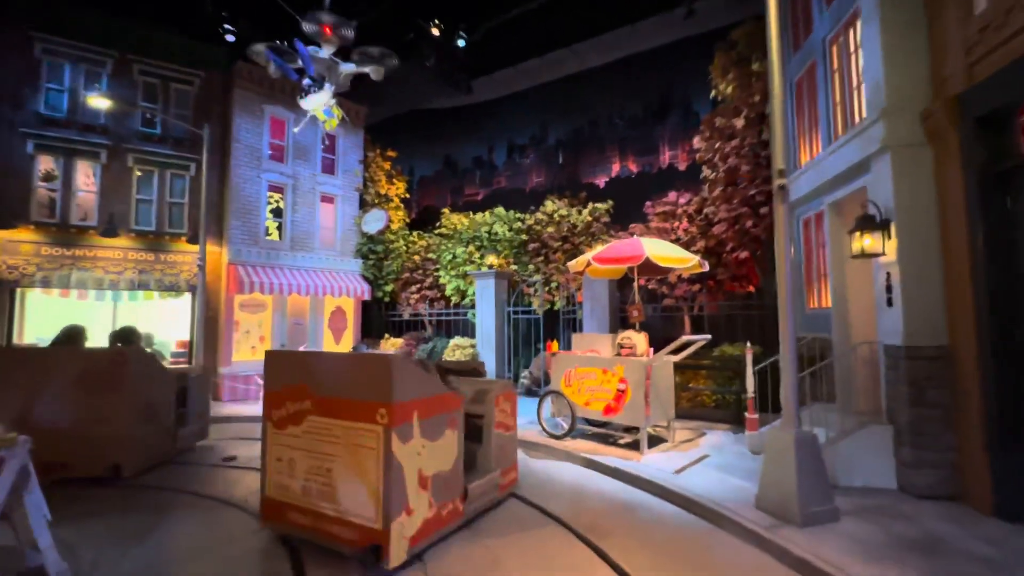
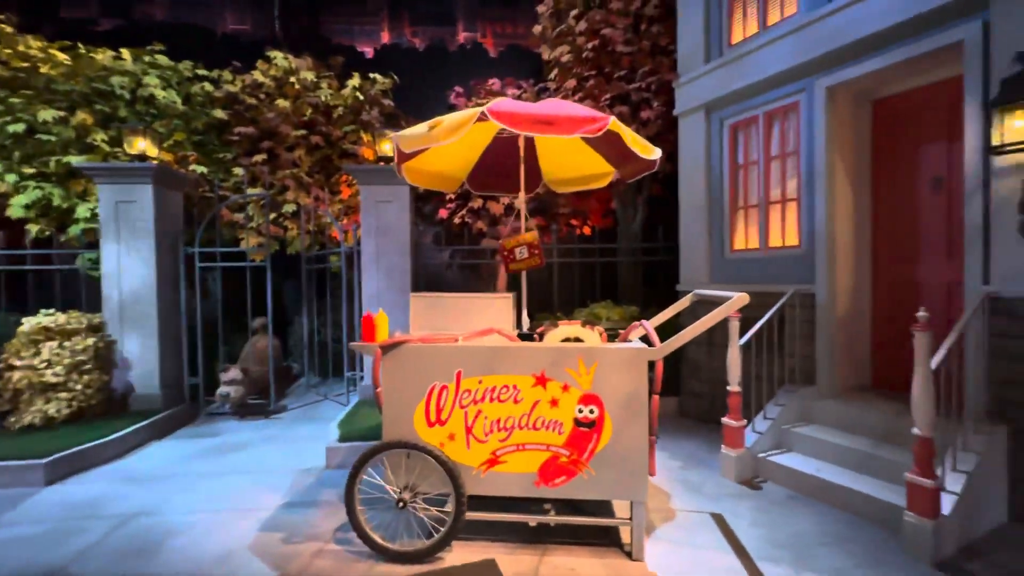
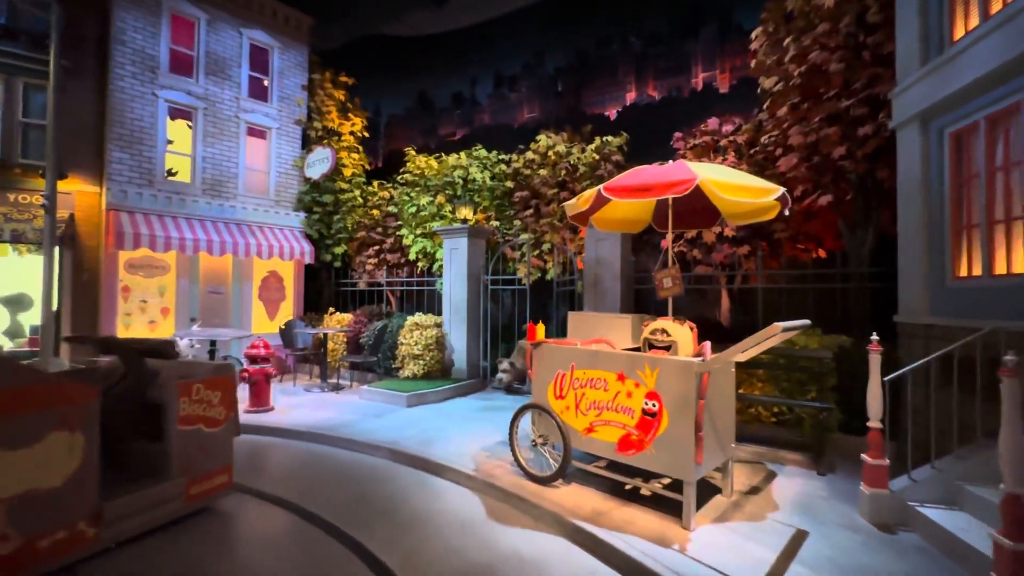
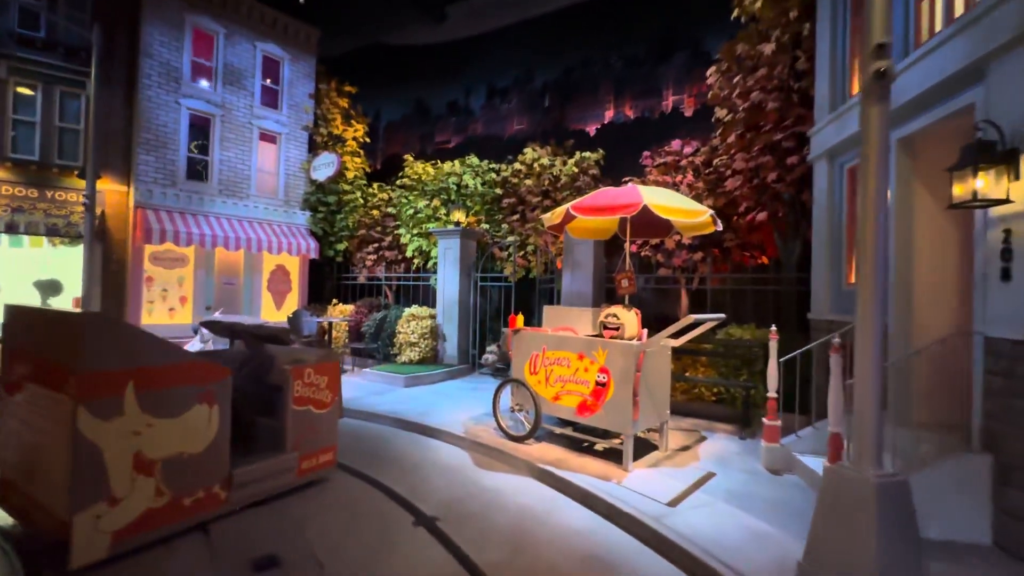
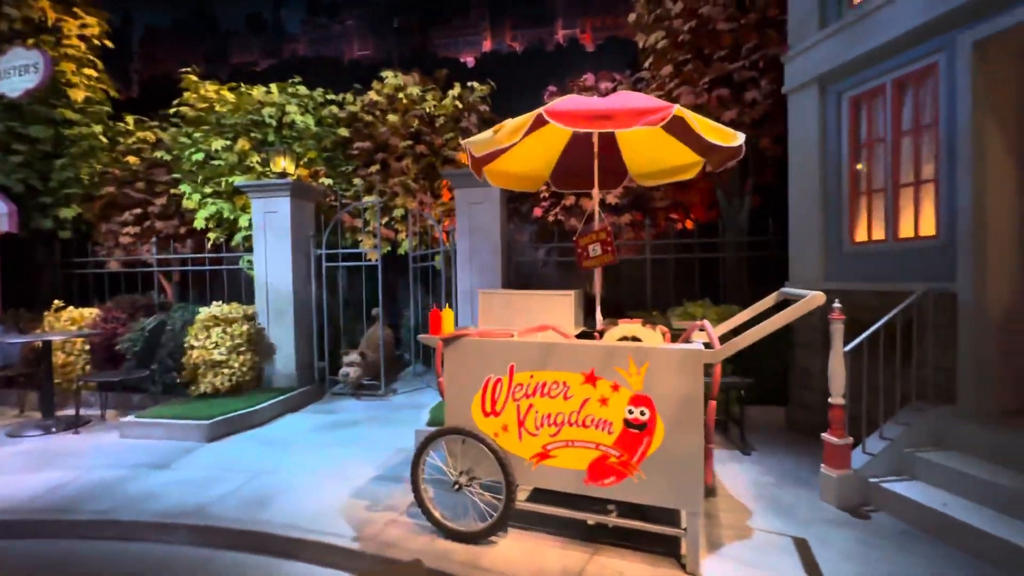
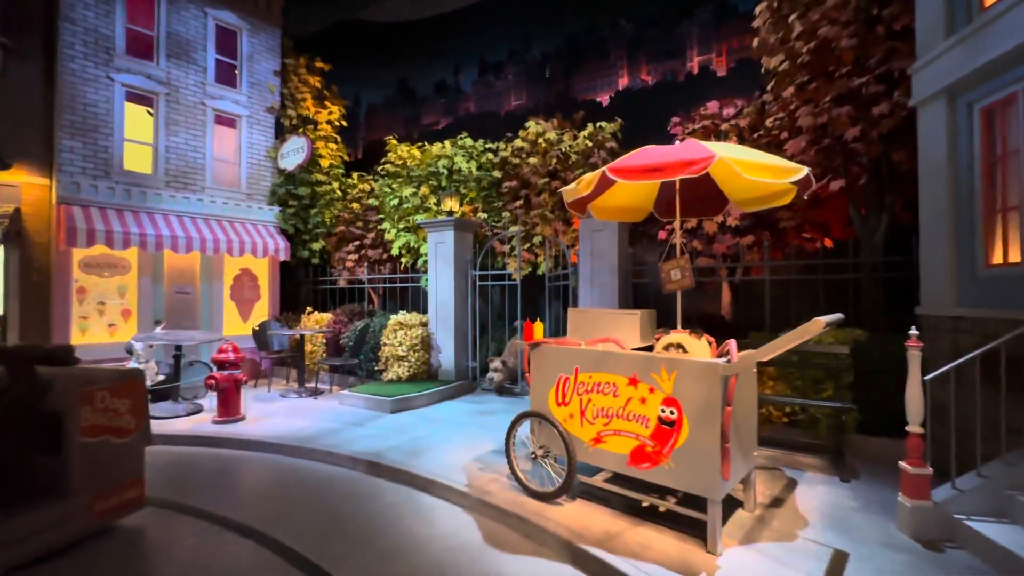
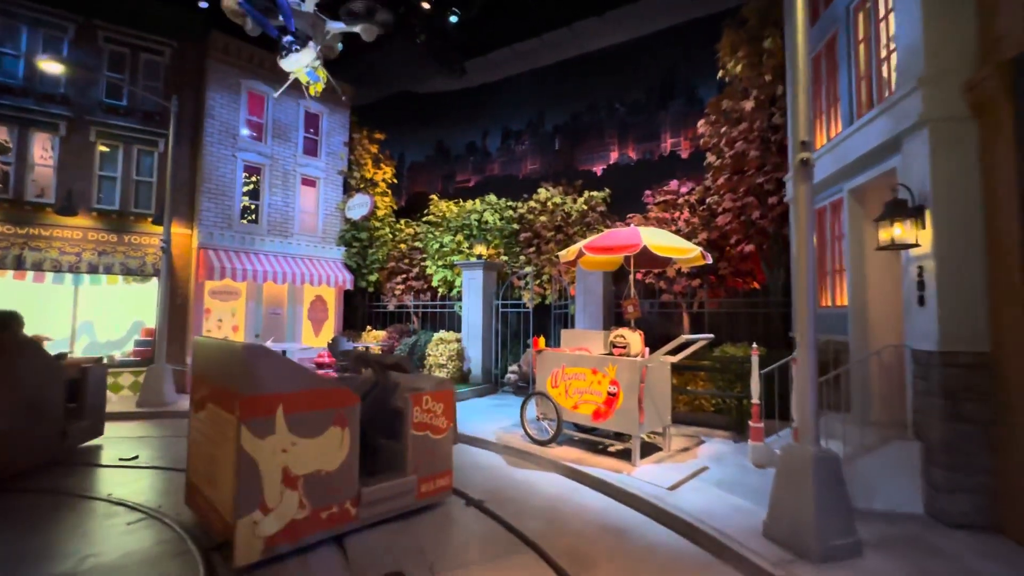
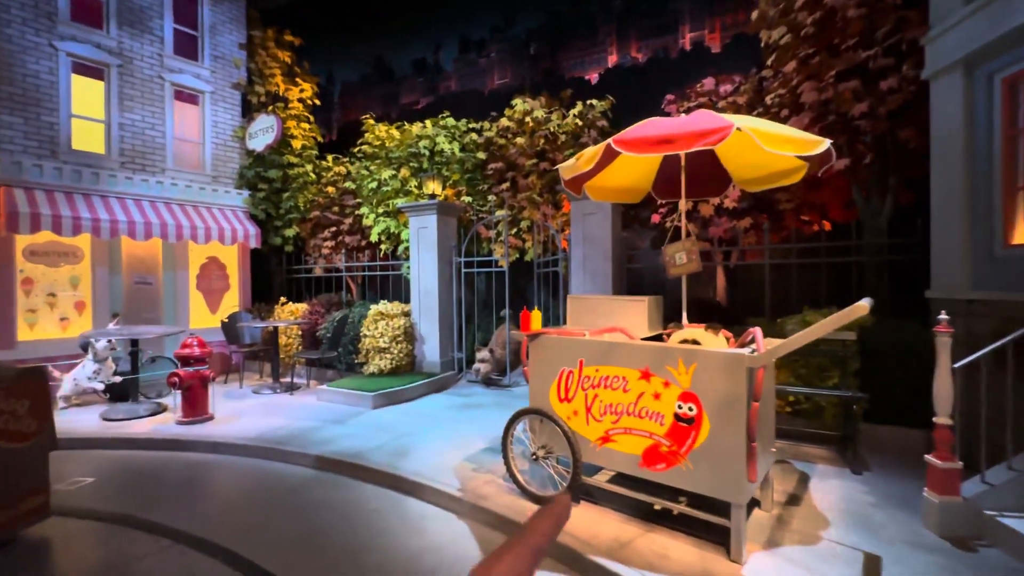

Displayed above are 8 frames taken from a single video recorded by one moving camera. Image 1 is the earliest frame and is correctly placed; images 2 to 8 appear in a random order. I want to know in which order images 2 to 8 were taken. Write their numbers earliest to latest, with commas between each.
7, 4, 3, 6, 8, 5, 2
